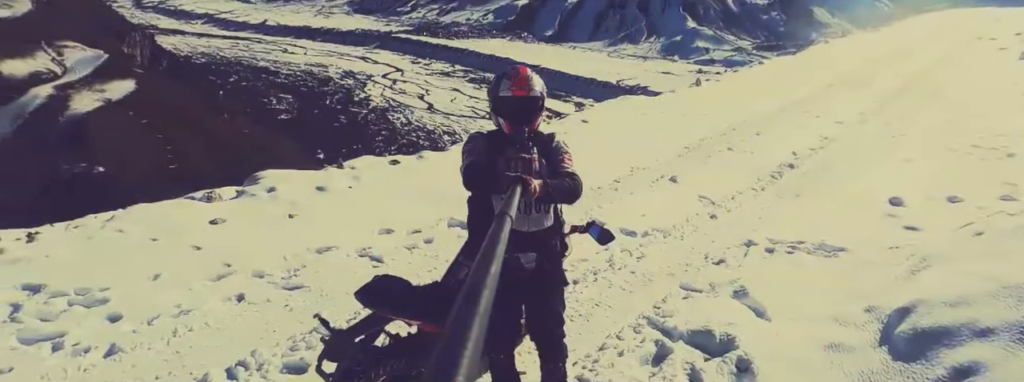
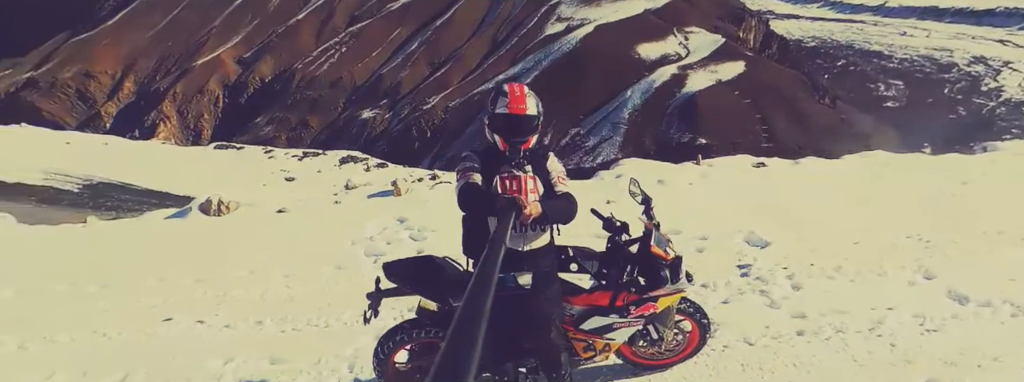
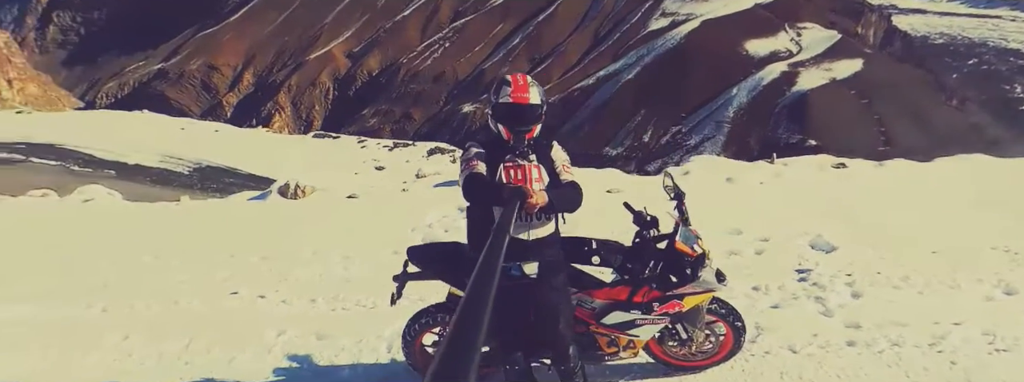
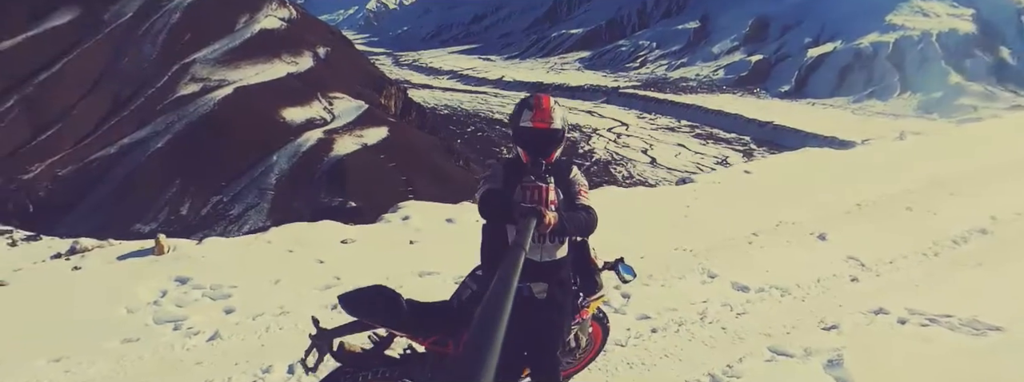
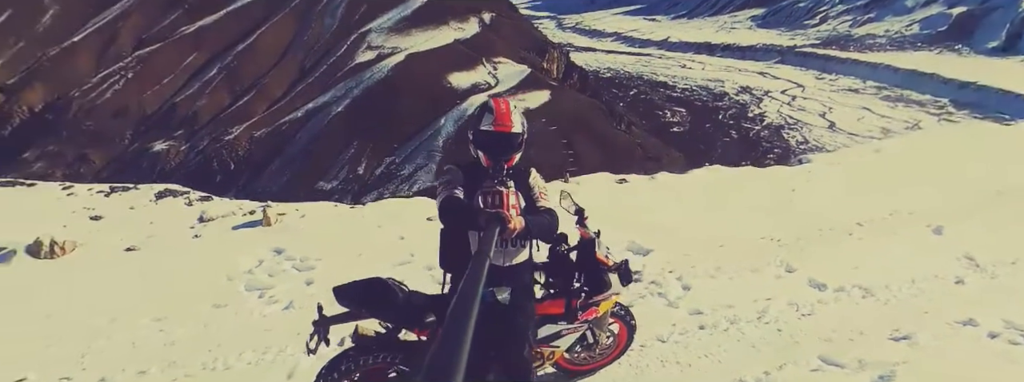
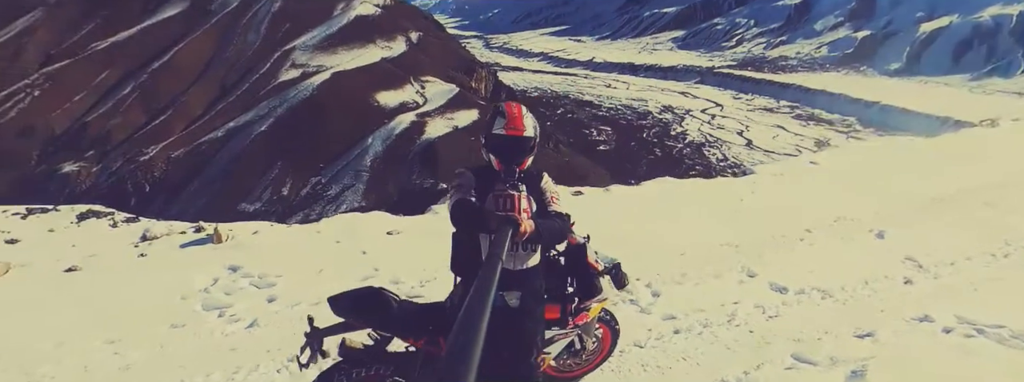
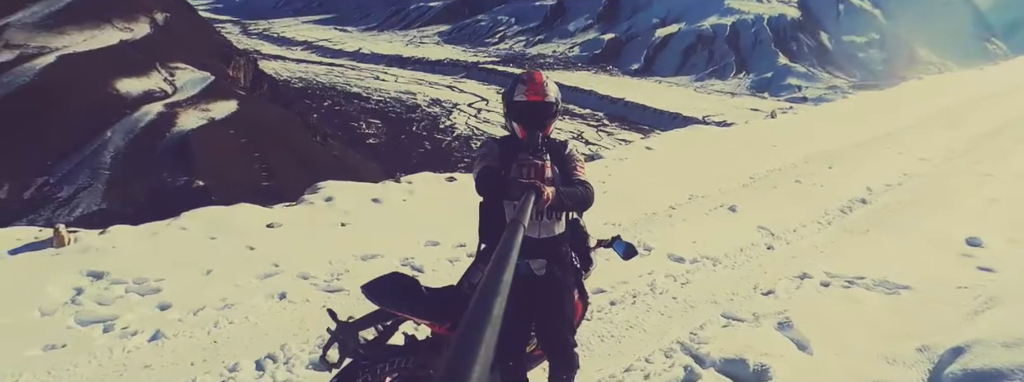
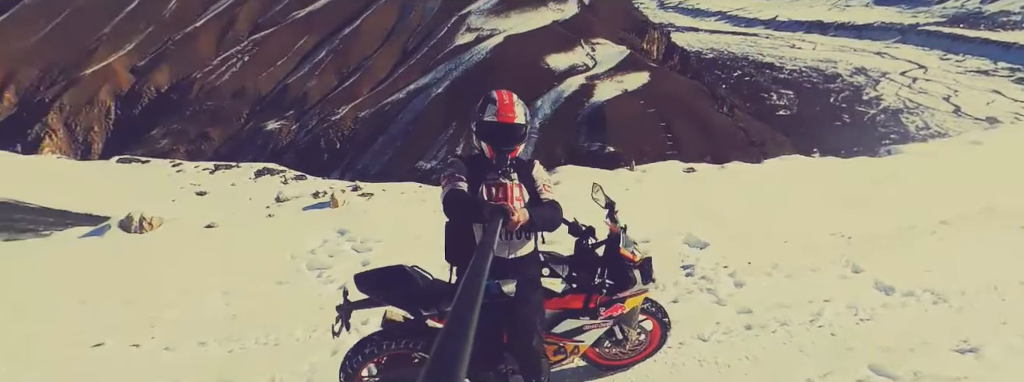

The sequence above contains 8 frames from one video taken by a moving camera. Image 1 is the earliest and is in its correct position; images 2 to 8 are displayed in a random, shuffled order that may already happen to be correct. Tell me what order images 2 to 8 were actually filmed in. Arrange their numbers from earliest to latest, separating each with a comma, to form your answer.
7, 4, 6, 5, 8, 2, 3
